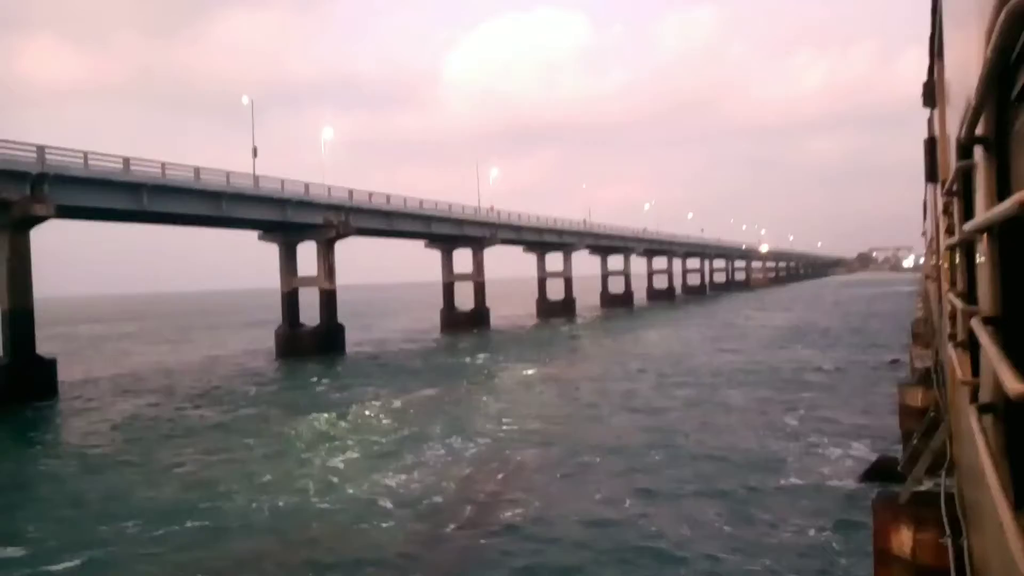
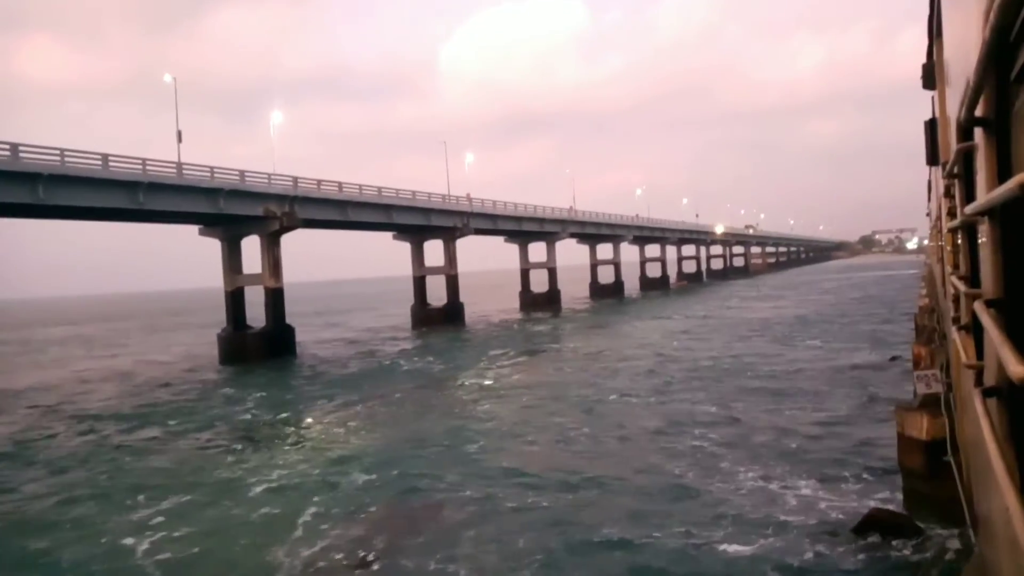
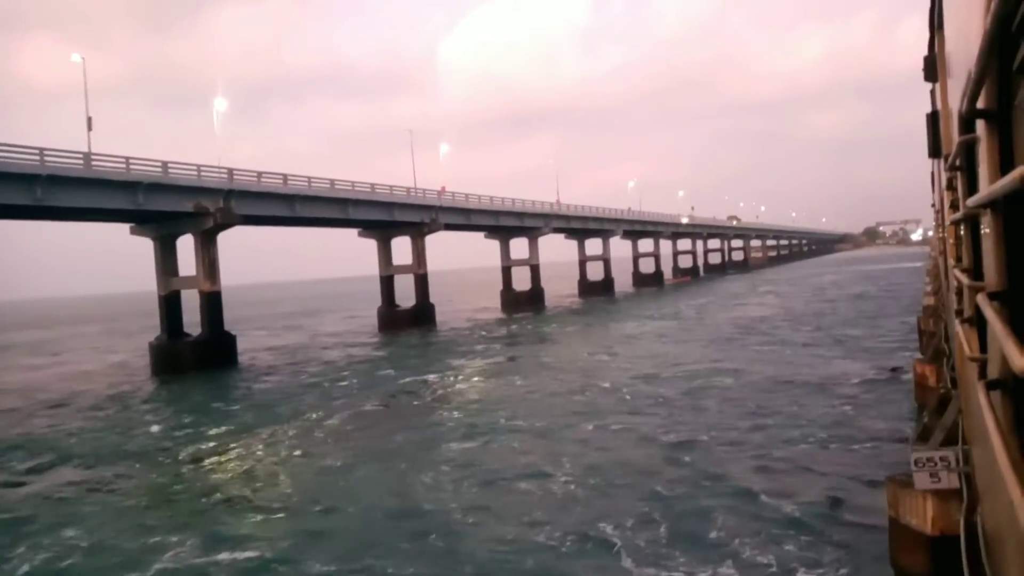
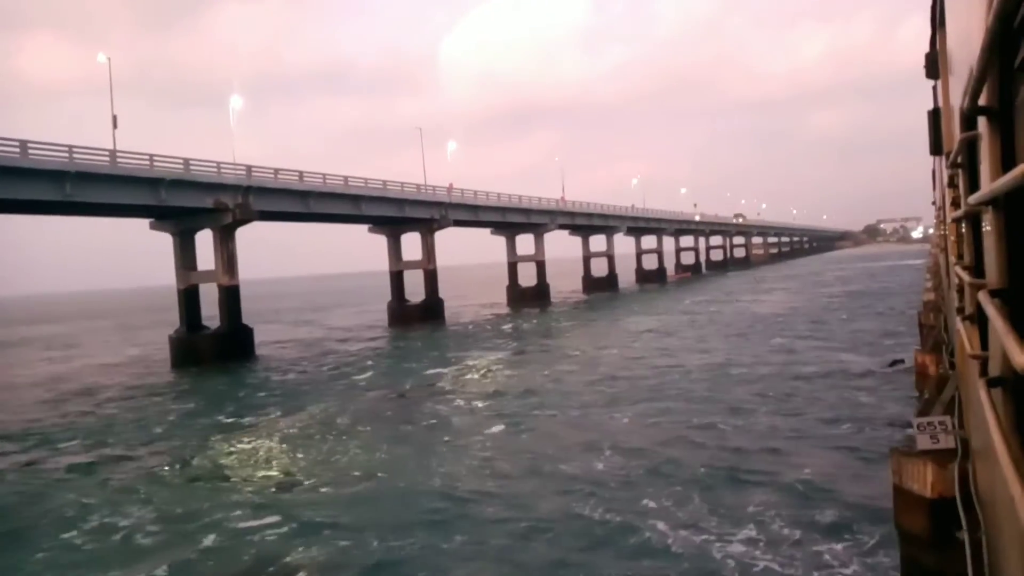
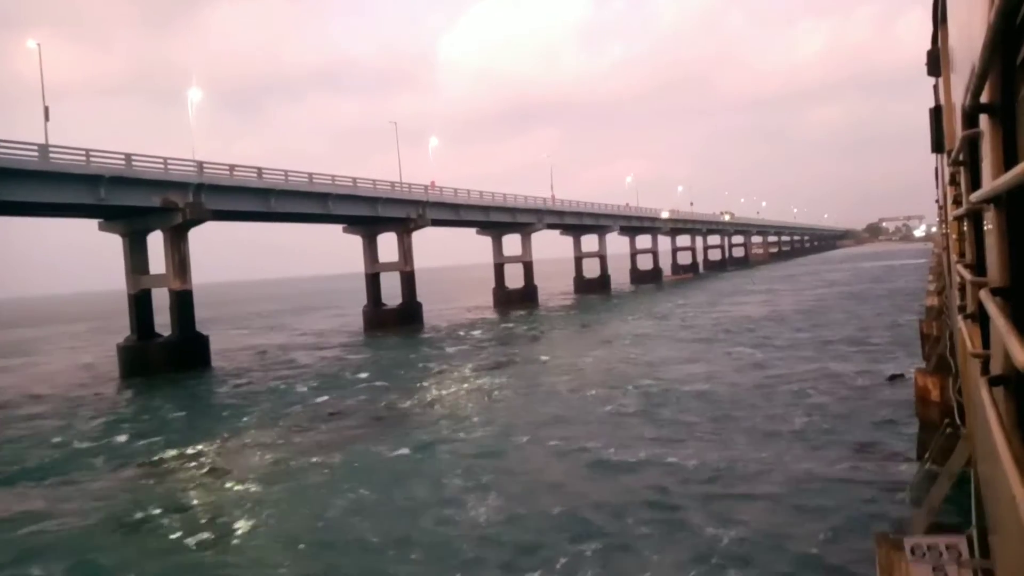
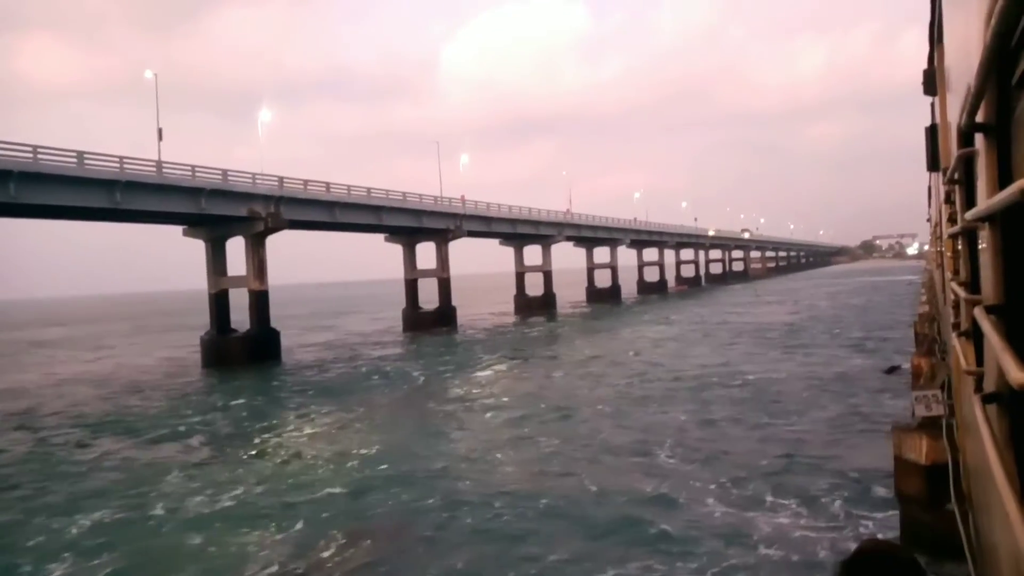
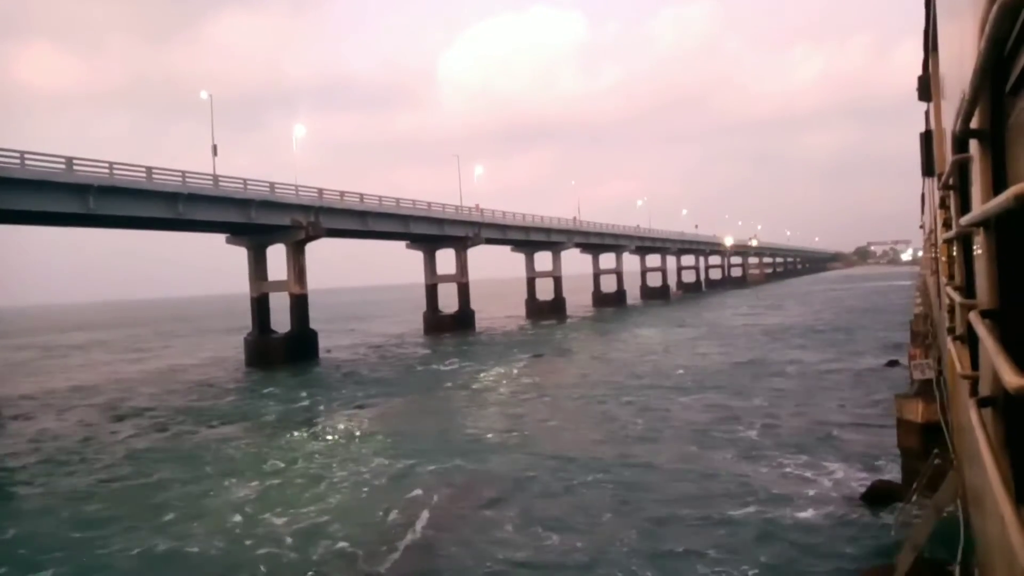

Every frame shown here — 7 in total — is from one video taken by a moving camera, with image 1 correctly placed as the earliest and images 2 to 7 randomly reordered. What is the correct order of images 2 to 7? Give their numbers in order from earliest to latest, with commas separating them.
7, 2, 6, 4, 3, 5
